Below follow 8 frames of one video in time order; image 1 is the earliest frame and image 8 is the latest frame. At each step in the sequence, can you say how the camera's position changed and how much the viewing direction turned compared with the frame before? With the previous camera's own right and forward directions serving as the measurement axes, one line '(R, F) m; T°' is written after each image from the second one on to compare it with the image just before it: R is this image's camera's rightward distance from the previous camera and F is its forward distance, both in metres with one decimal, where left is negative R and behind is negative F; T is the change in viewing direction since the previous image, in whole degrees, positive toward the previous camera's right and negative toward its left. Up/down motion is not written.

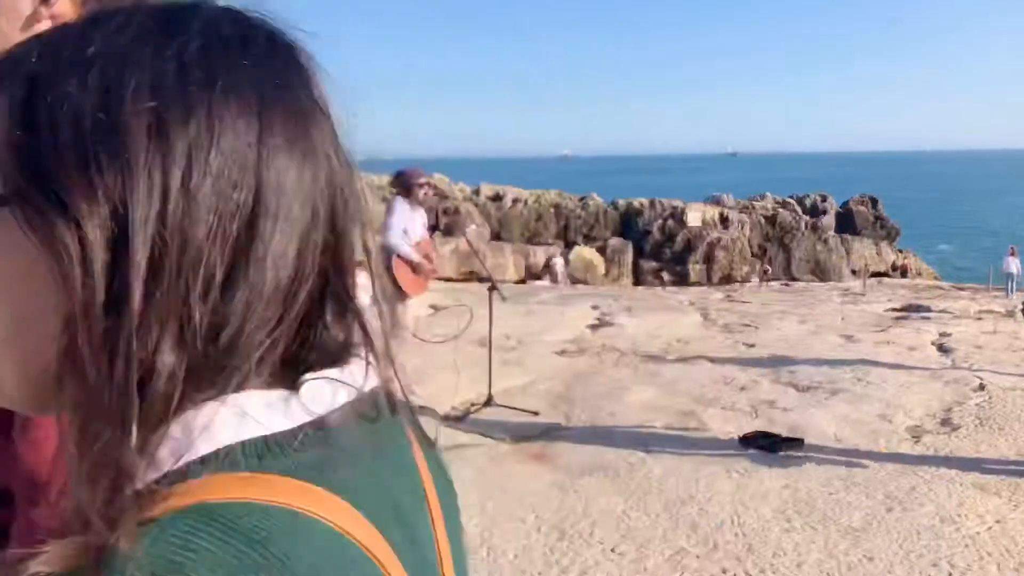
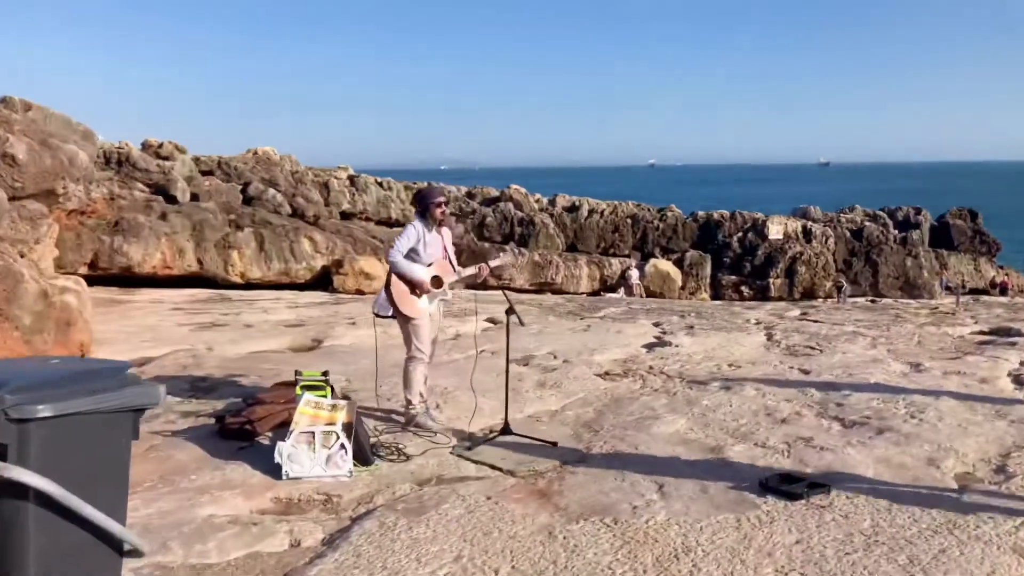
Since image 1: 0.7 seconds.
(+0.4, +0.2) m; -5°
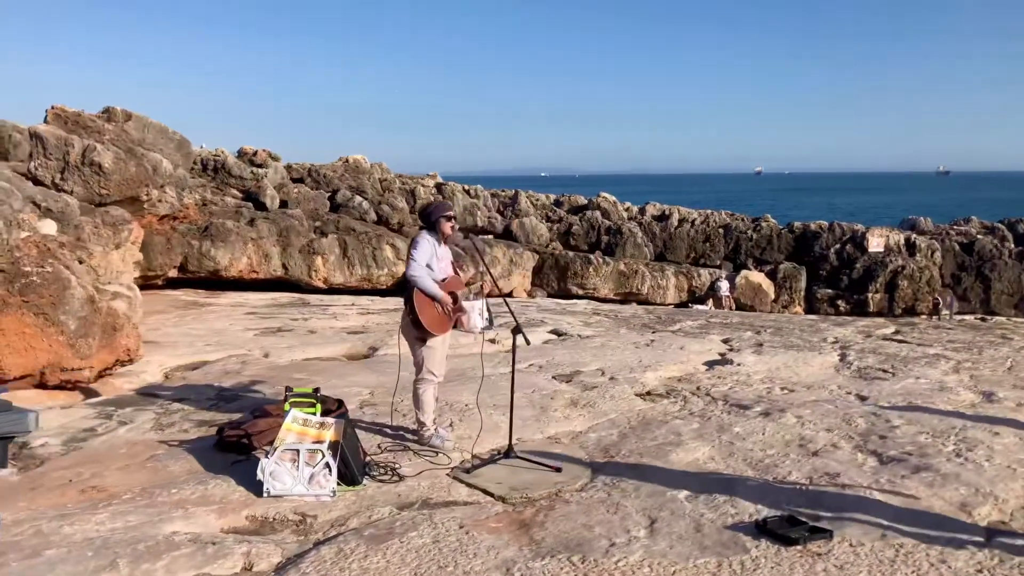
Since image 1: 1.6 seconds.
(+0.5, +0.2) m; -6°
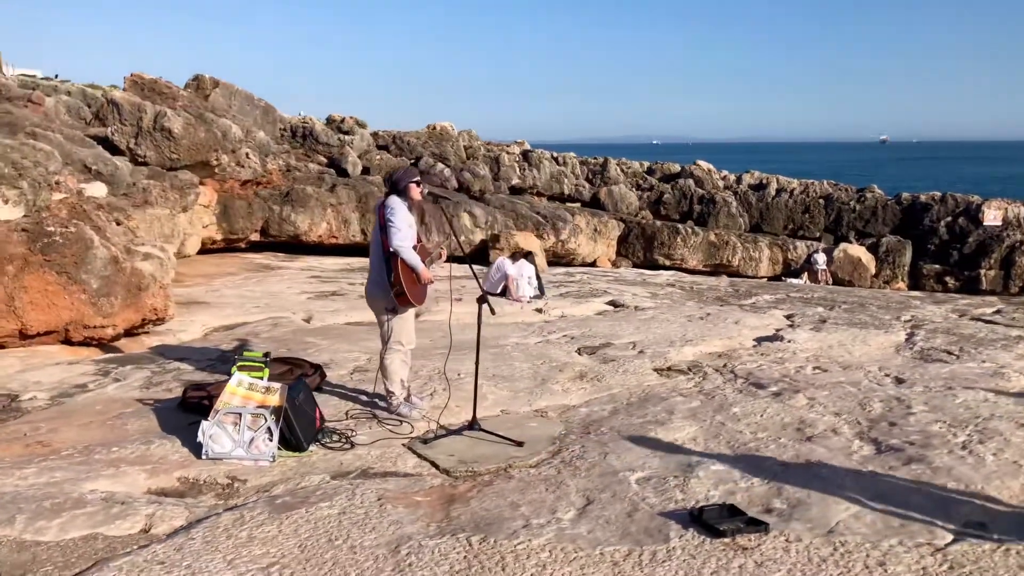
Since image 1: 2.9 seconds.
(+0.8, +0.2) m; -7°
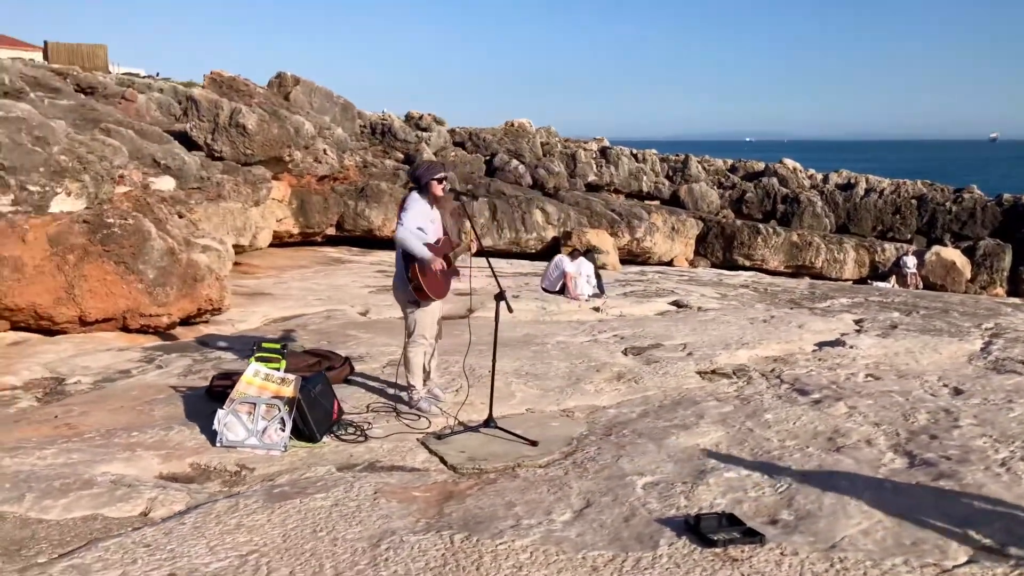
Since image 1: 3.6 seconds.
(+0.4, 0.0) m; -6°
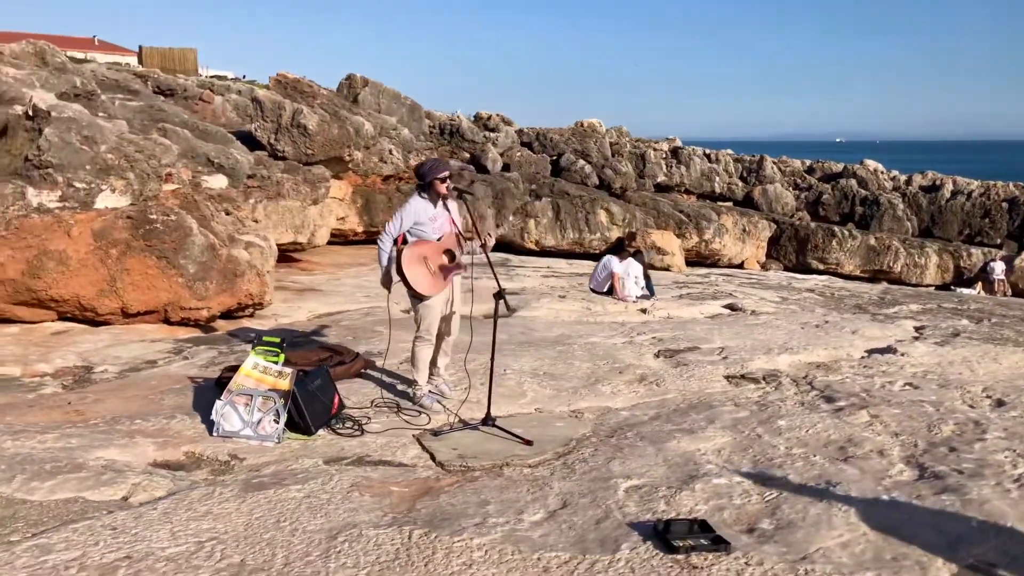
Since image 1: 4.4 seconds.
(+0.5, 0.0) m; -5°
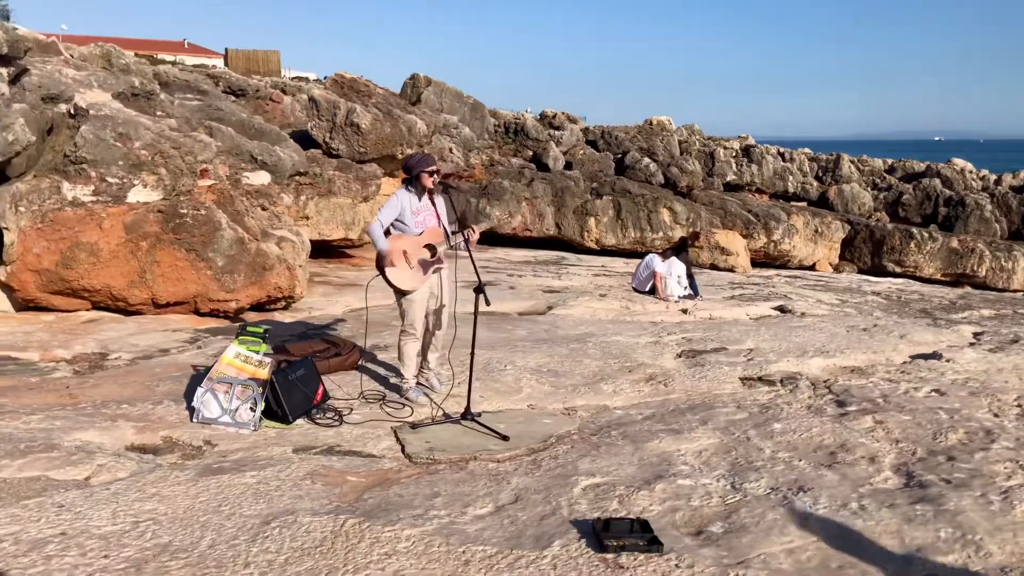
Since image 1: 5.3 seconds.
(+0.6, 0.0) m; -5°
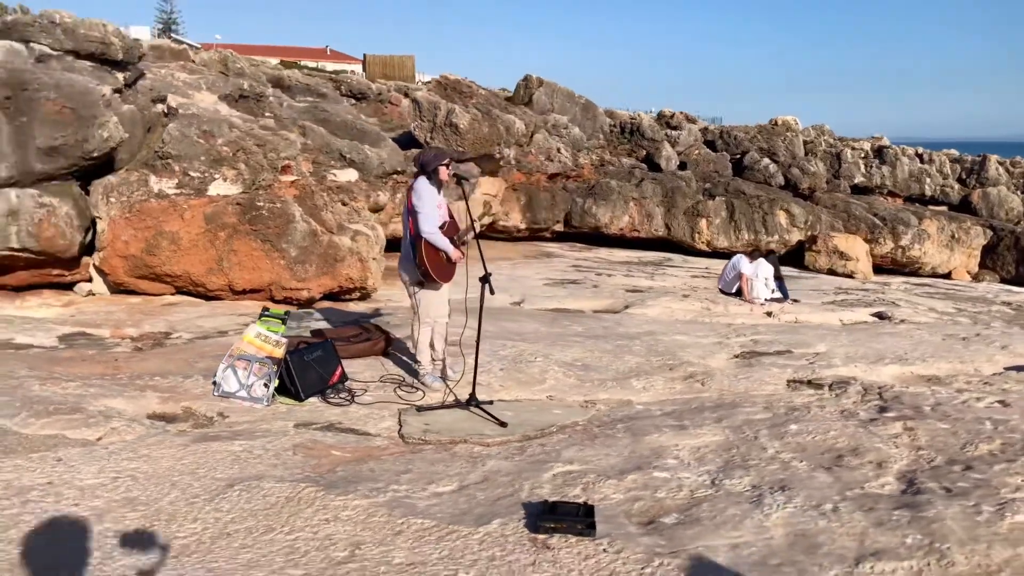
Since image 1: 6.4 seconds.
(+0.7, 0.0) m; -9°
